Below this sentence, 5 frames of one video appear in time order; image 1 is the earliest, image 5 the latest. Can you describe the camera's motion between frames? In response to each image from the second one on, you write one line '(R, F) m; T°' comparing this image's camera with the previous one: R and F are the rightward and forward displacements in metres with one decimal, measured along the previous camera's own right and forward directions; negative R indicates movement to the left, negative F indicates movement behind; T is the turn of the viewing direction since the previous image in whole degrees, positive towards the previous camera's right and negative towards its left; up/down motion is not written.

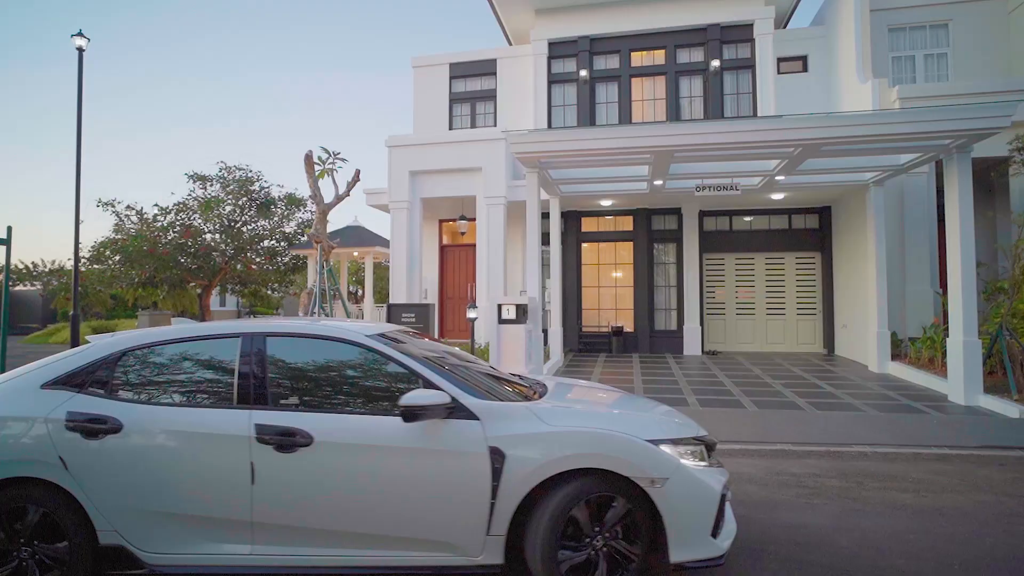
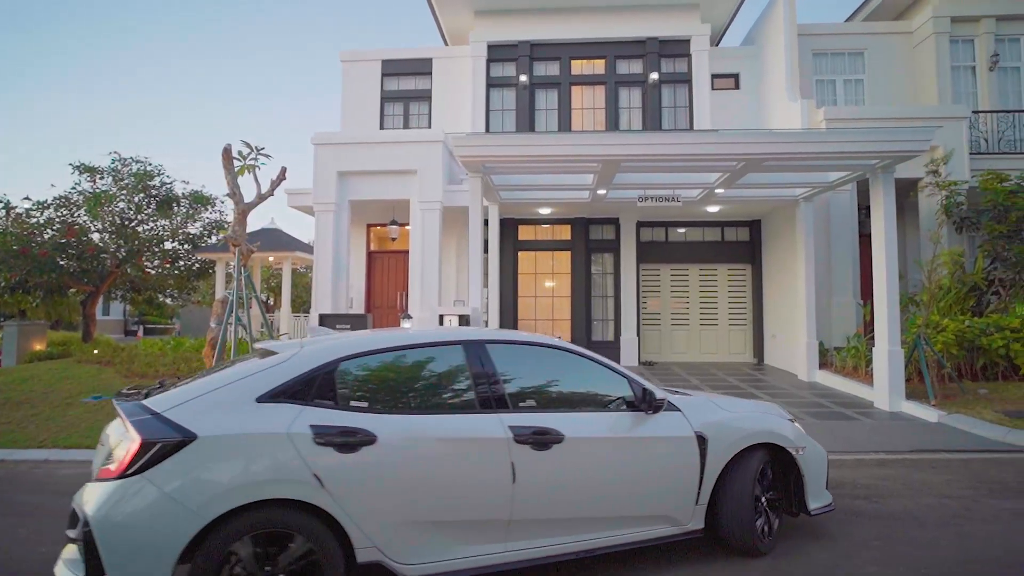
(-0.6, +0.5) m; +9°
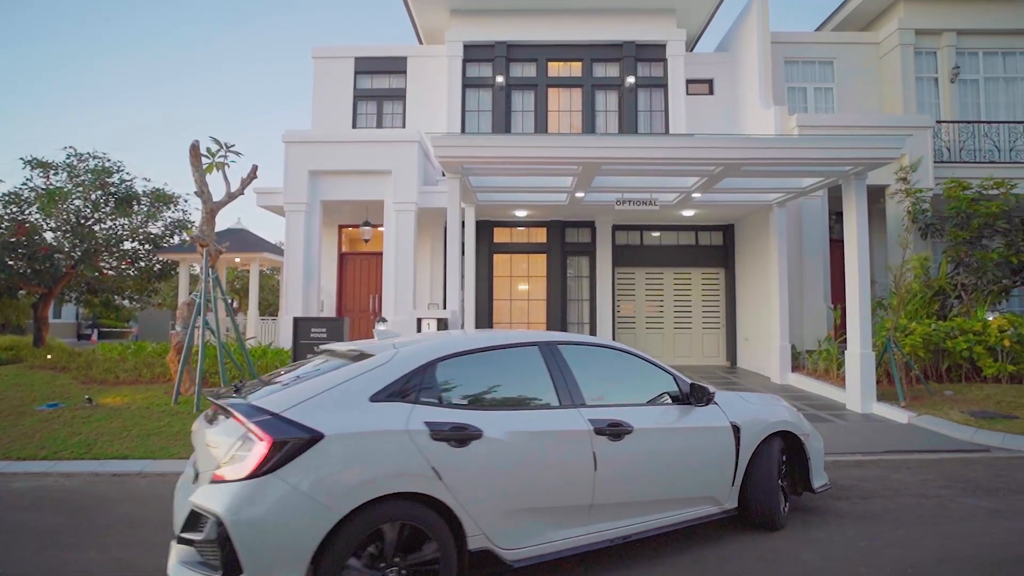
(-0.2, +0.1) m; +3°
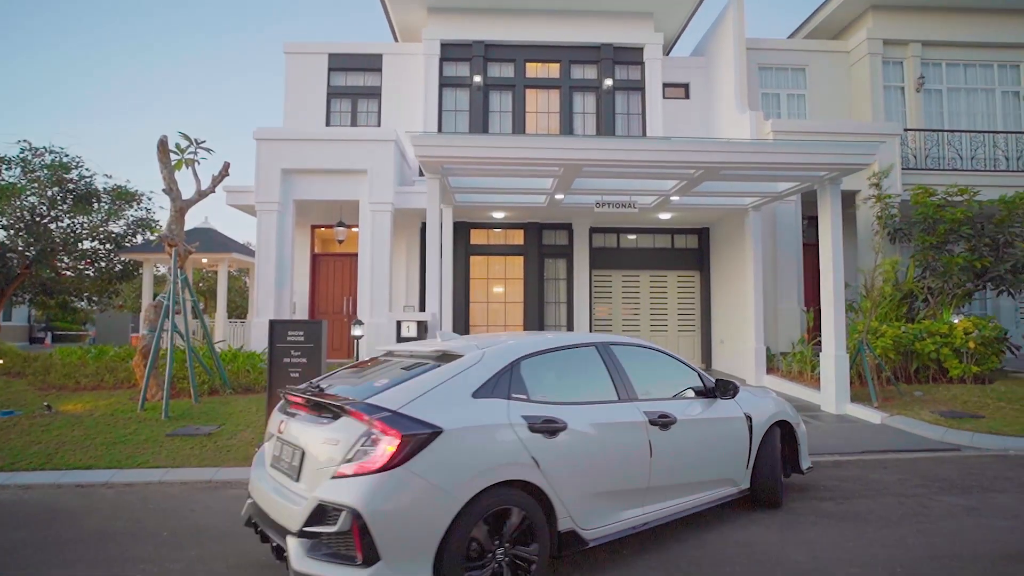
(-0.2, +0.1) m; +3°
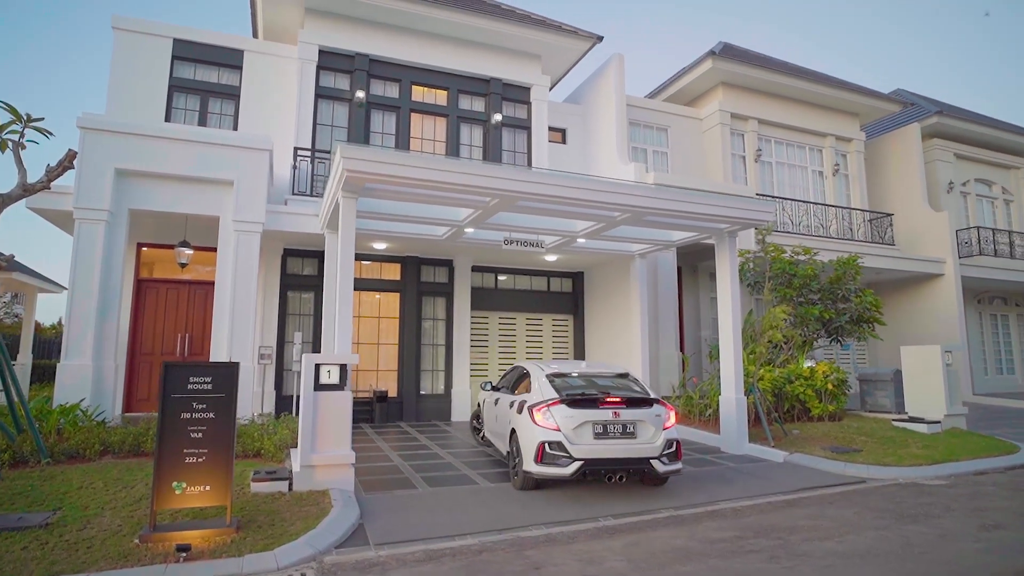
(-1.8, +1.3) m; +20°
